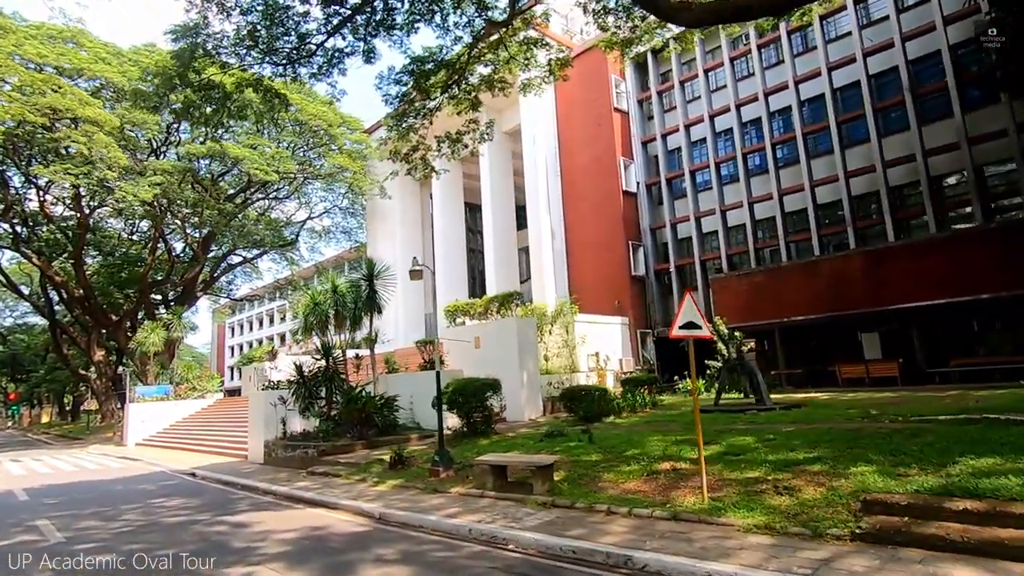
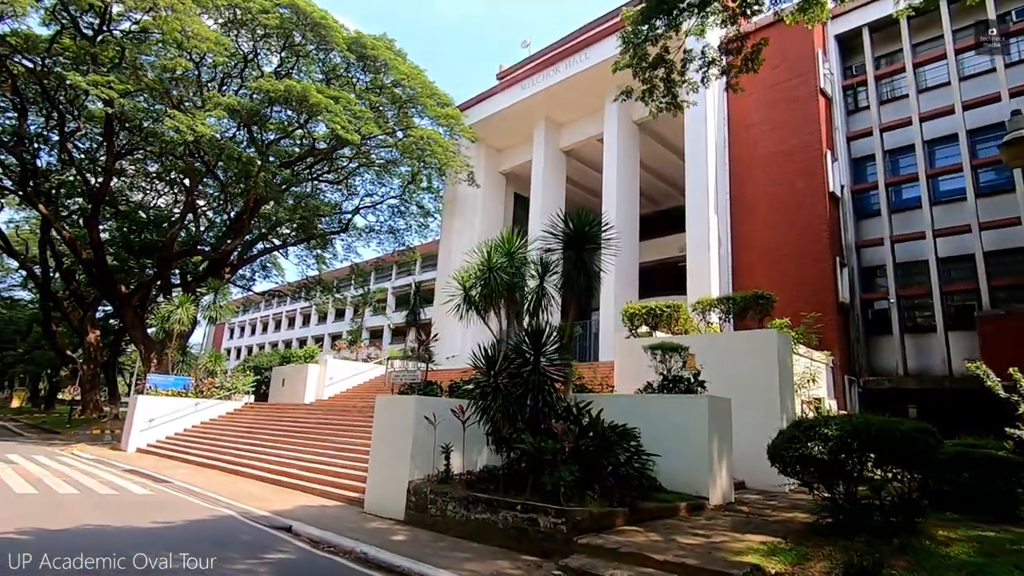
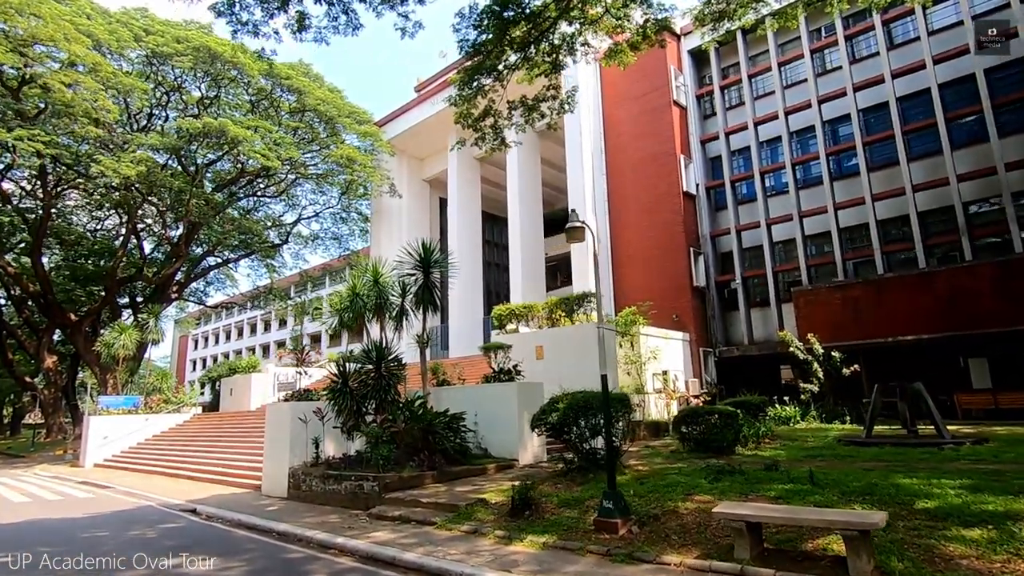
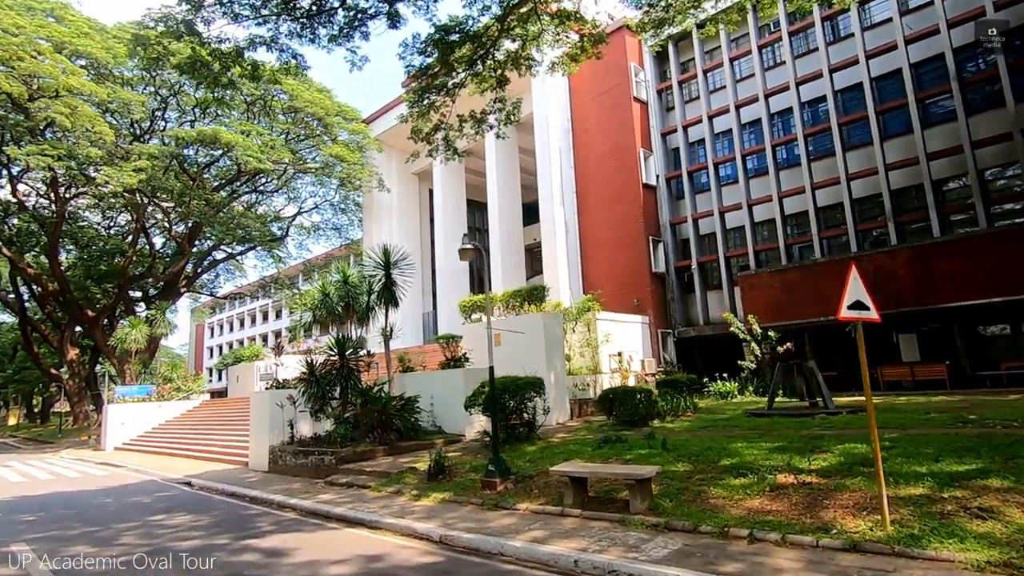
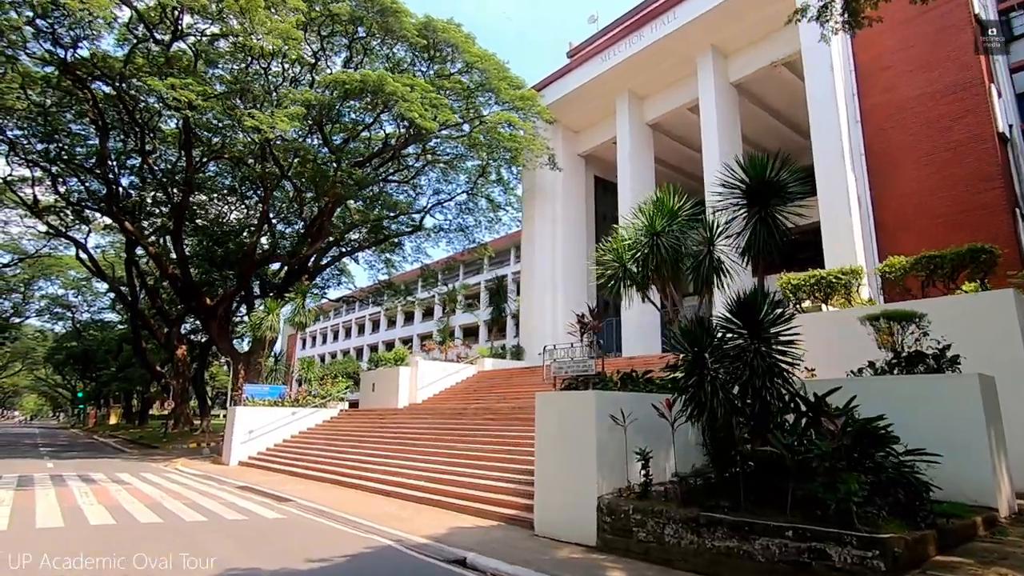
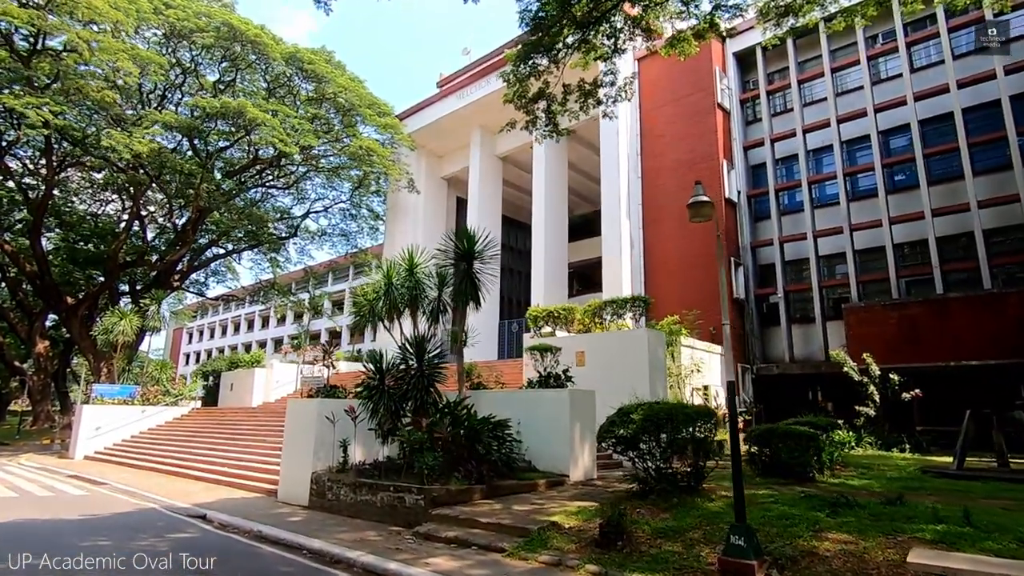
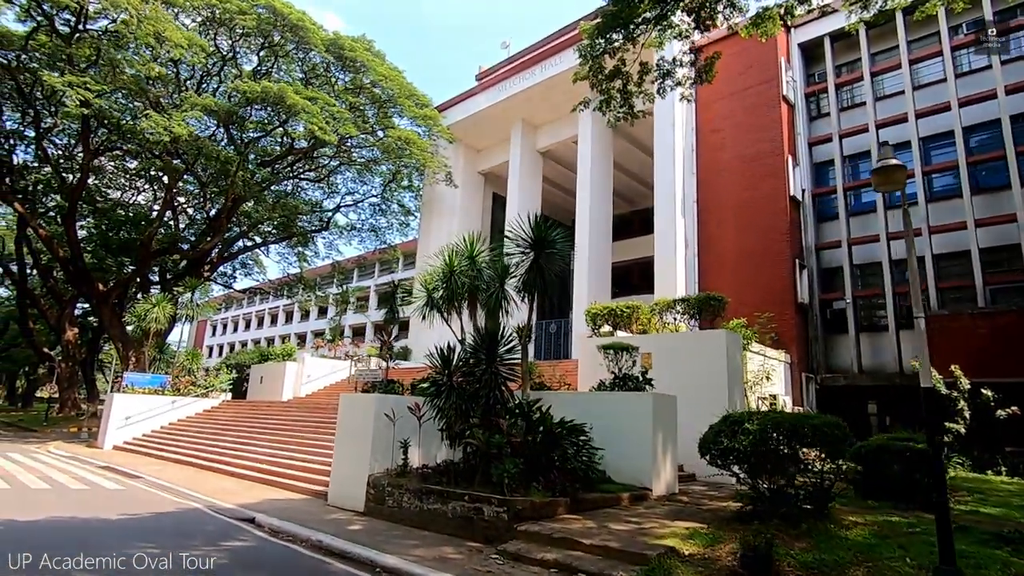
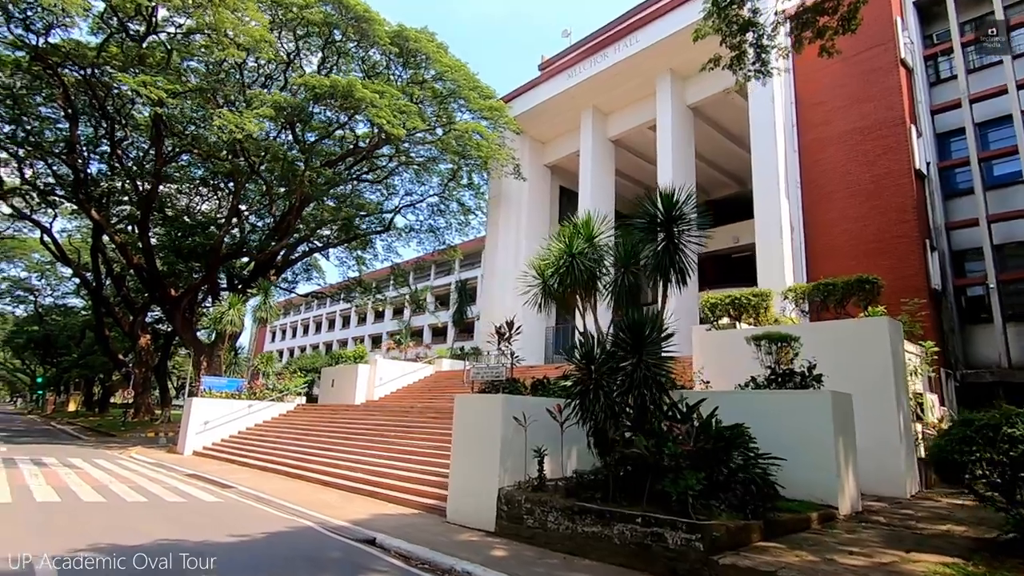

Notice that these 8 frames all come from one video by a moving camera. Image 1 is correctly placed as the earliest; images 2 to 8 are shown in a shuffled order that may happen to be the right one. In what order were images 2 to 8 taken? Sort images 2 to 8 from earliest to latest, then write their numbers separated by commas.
4, 3, 6, 7, 2, 8, 5
